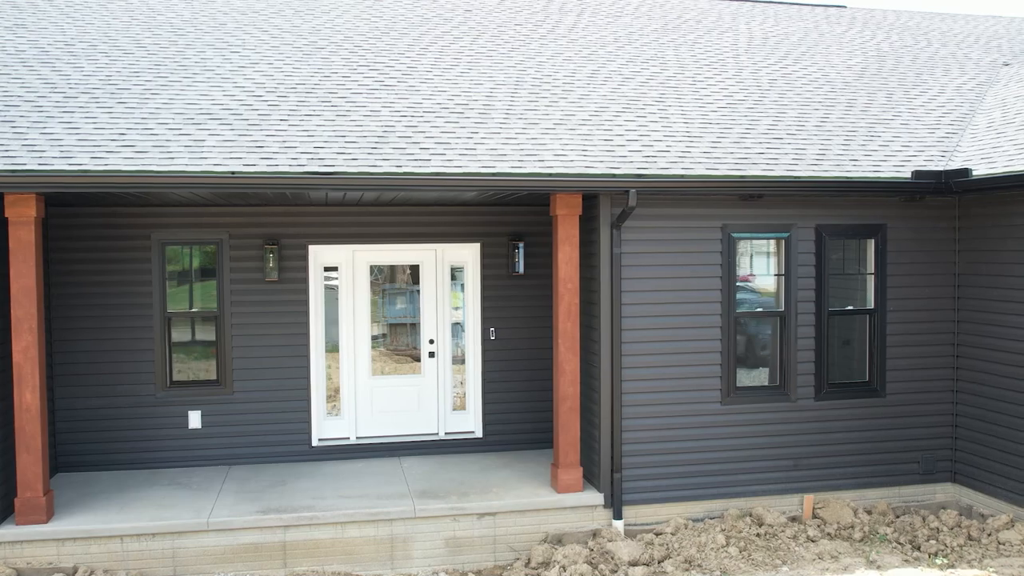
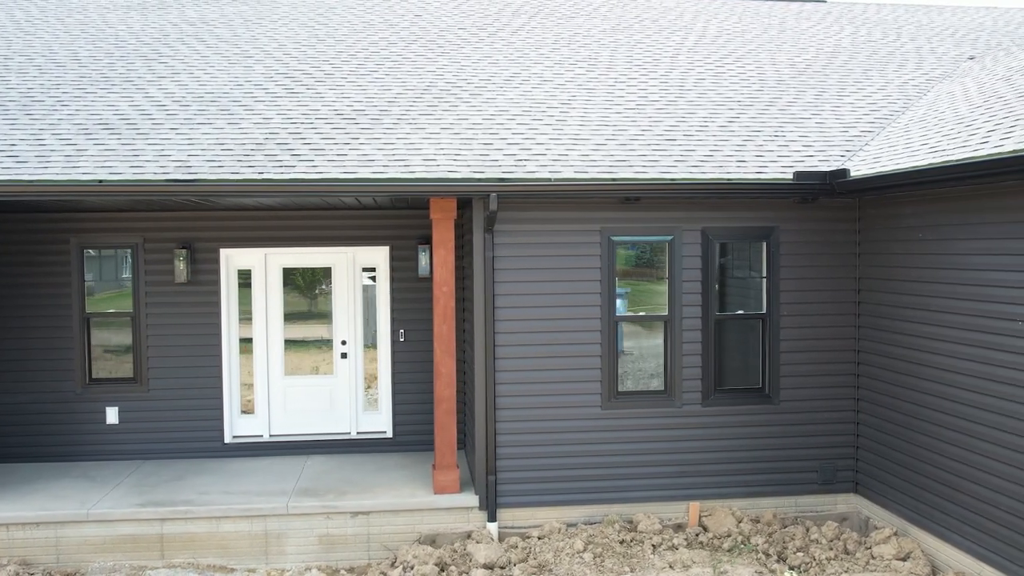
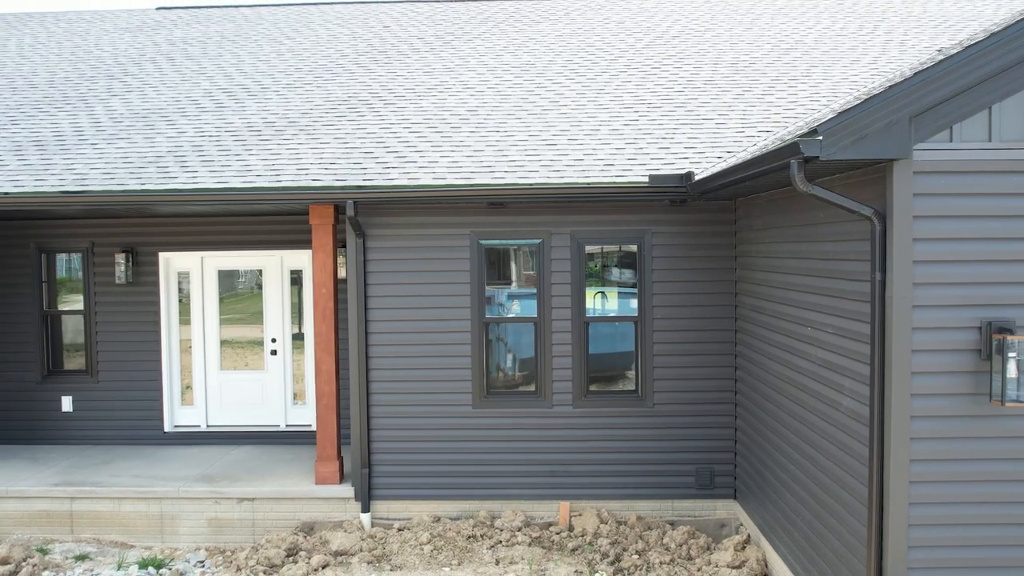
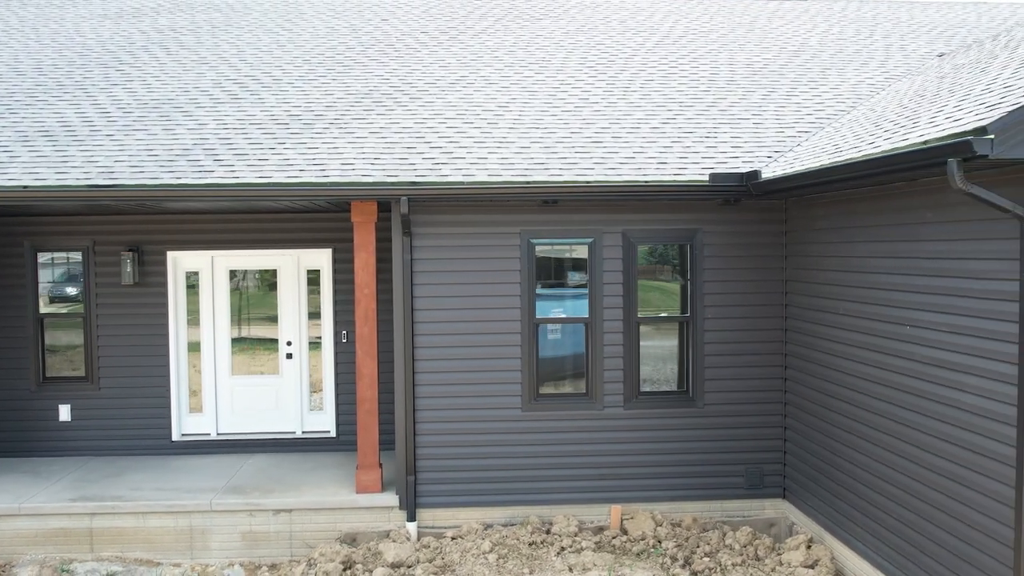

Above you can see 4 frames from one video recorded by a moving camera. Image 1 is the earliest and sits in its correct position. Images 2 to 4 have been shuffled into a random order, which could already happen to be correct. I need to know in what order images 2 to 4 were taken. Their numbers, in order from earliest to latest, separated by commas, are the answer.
2, 4, 3
